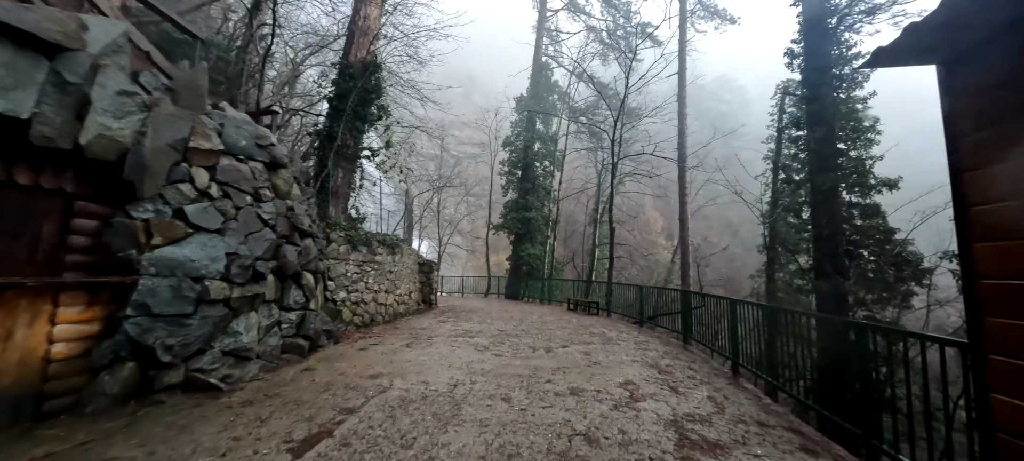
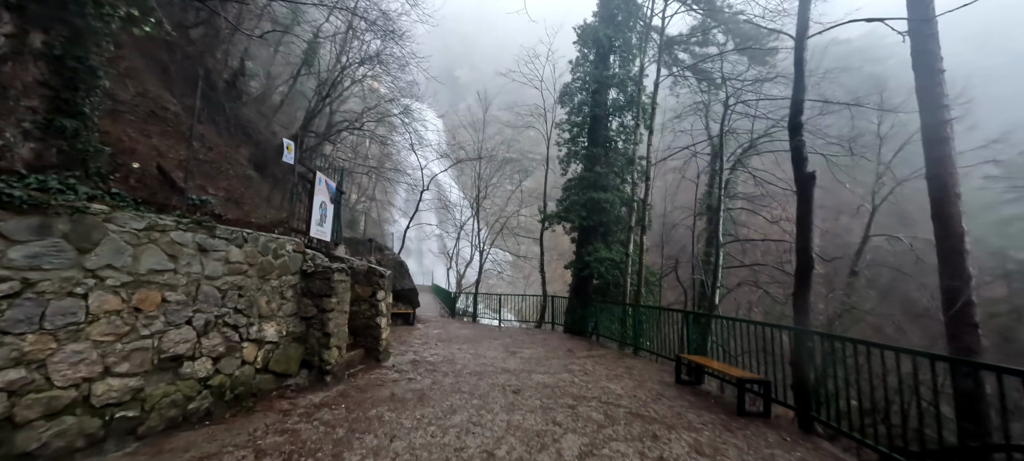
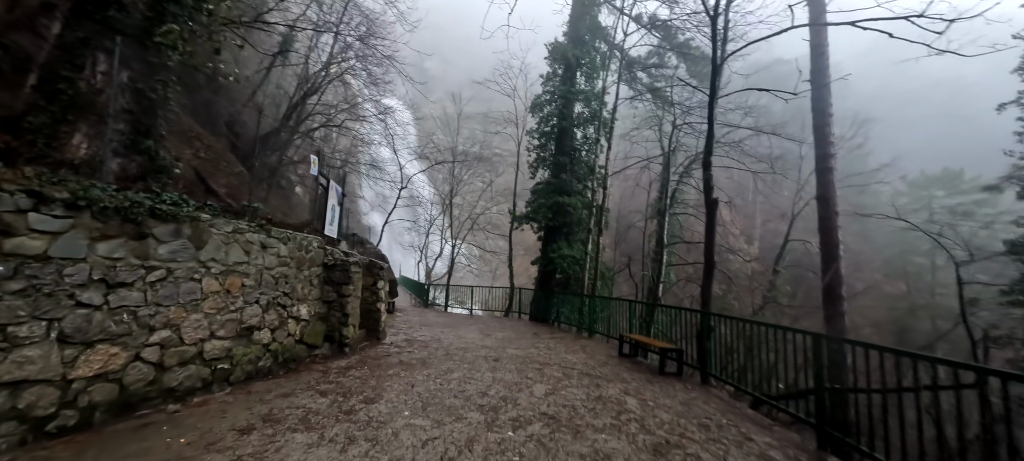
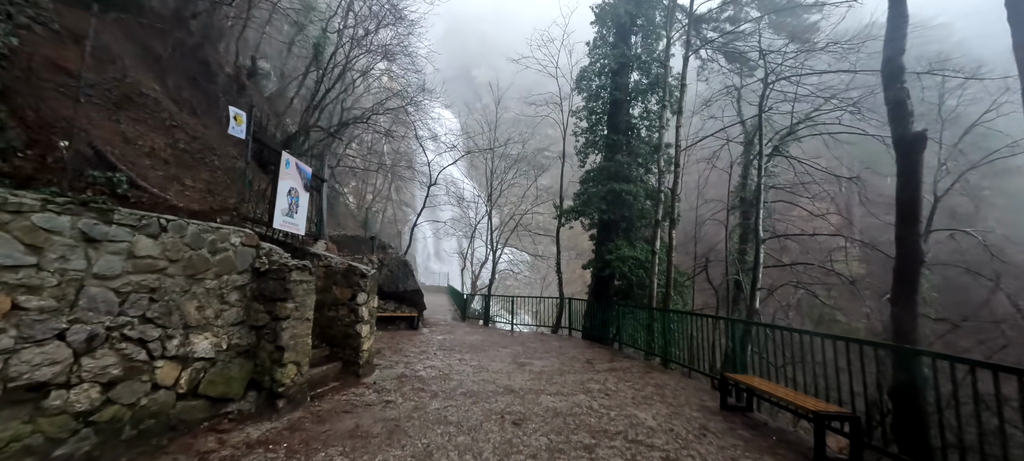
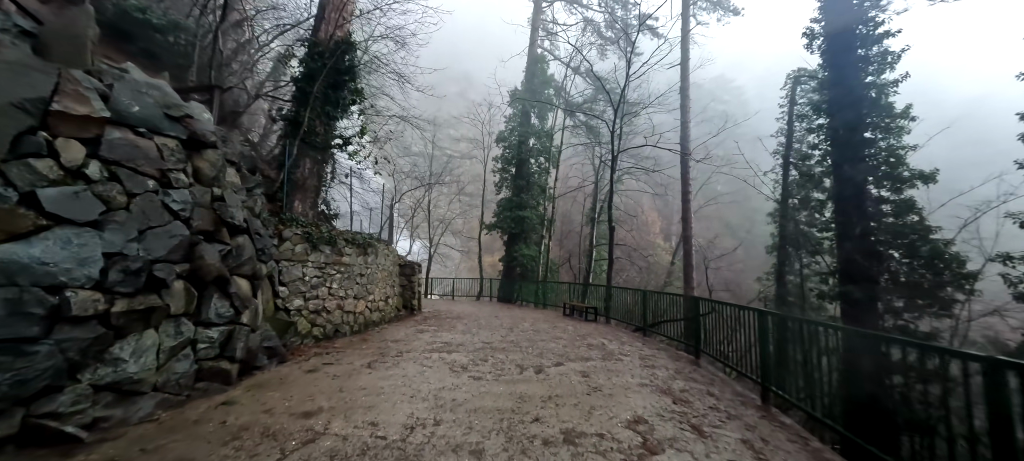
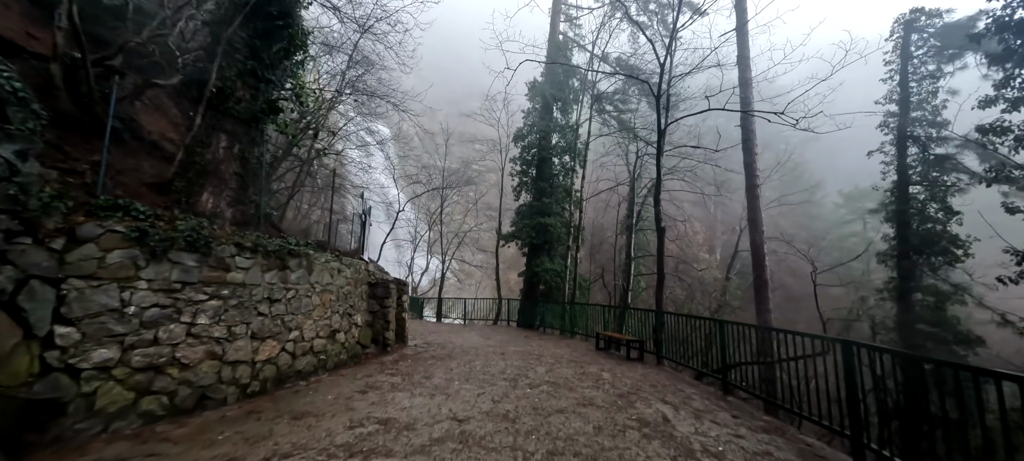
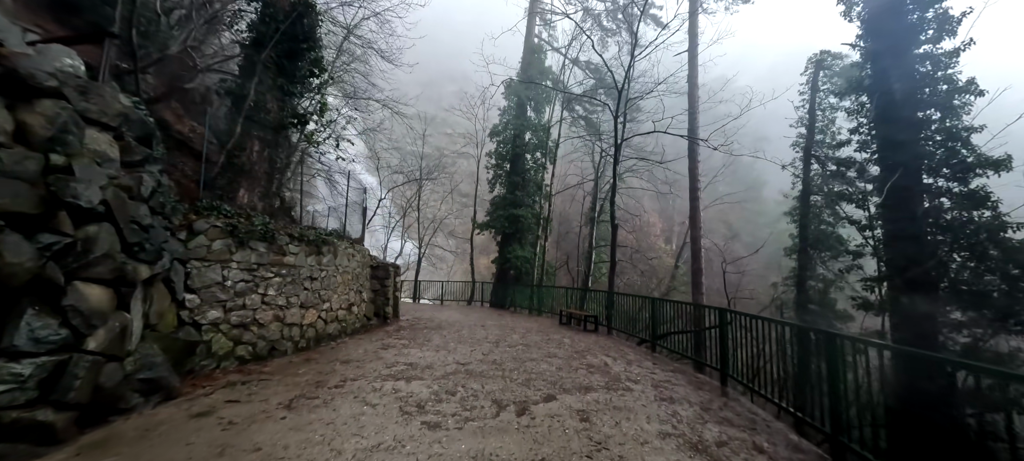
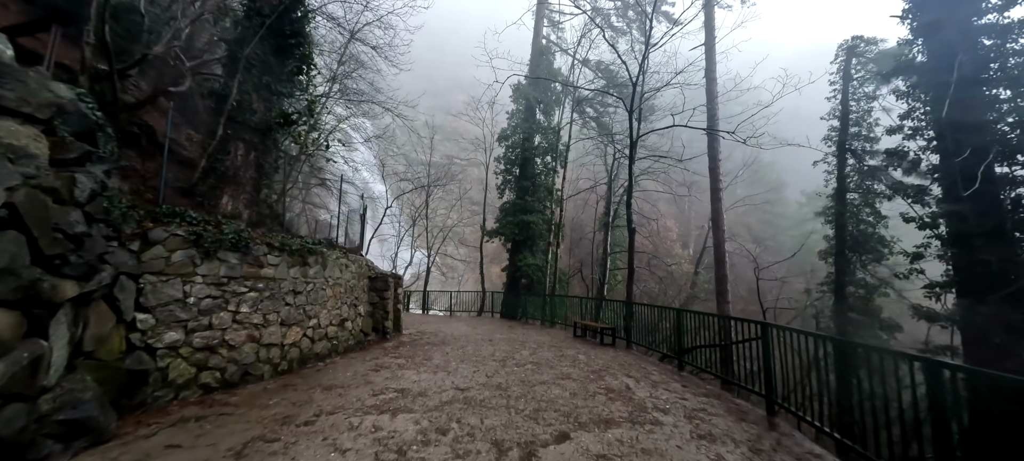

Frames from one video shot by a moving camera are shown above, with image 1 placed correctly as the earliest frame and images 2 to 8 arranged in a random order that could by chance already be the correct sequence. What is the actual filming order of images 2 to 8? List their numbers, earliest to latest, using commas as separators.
5, 7, 8, 6, 3, 2, 4
